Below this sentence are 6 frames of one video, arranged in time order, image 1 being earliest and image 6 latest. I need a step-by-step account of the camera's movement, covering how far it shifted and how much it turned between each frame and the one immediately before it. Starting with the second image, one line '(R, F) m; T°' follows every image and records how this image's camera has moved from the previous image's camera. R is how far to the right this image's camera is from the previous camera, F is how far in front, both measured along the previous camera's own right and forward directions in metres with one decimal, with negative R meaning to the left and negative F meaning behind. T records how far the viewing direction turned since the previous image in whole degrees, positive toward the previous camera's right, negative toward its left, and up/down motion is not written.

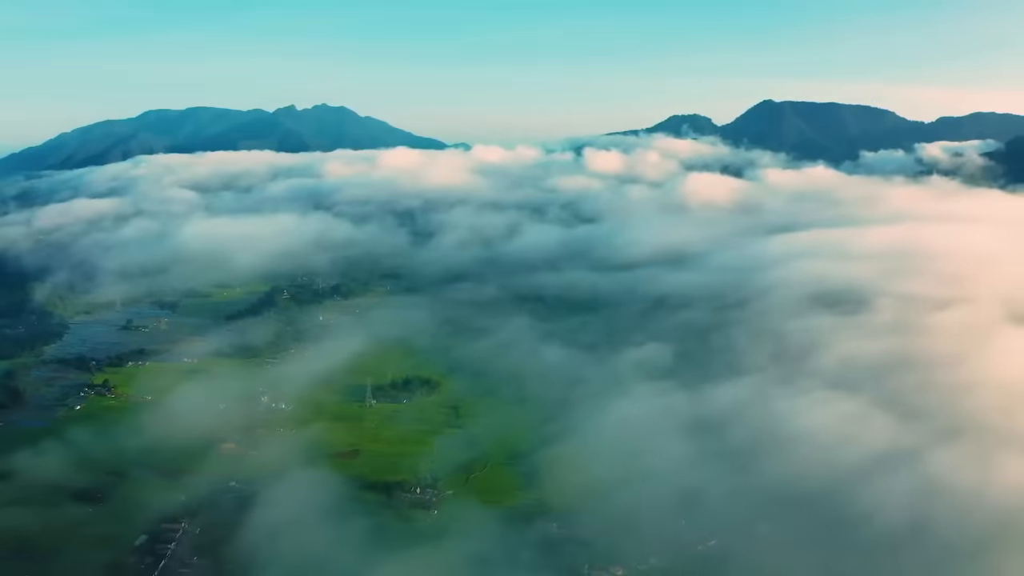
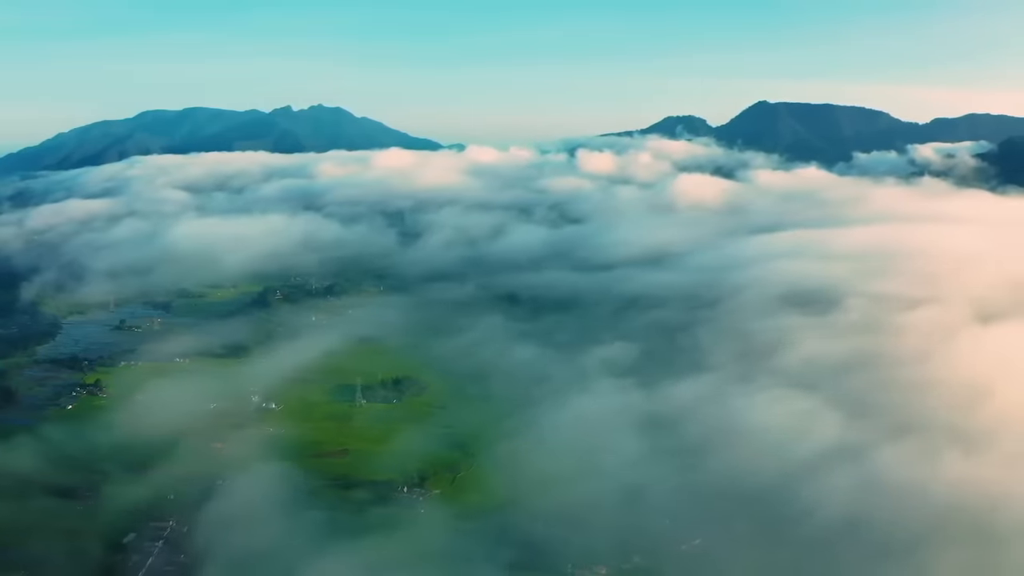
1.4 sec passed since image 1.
(+2.0, -1.0) m; 0°
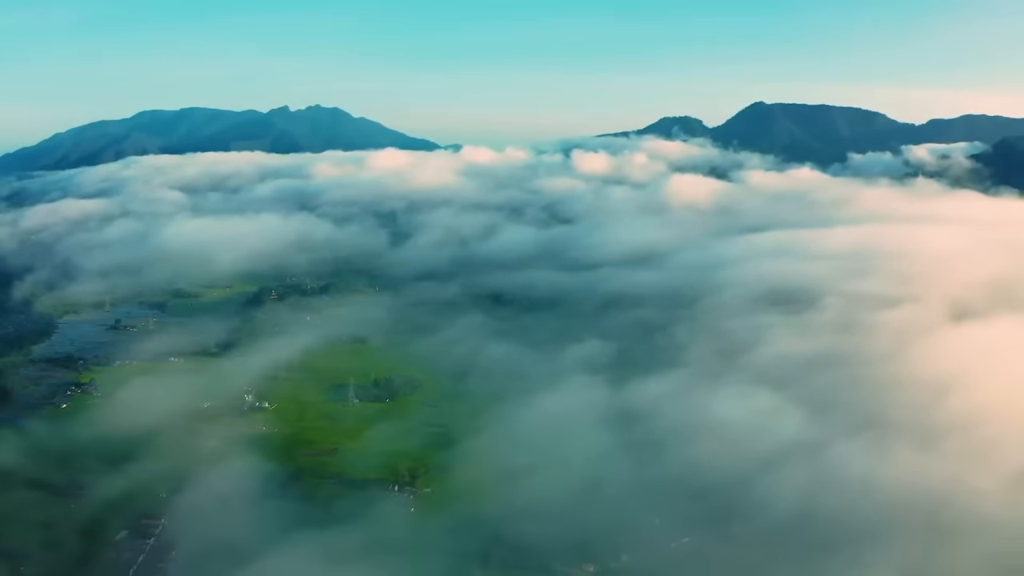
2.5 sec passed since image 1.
(+1.5, -0.9) m; 0°
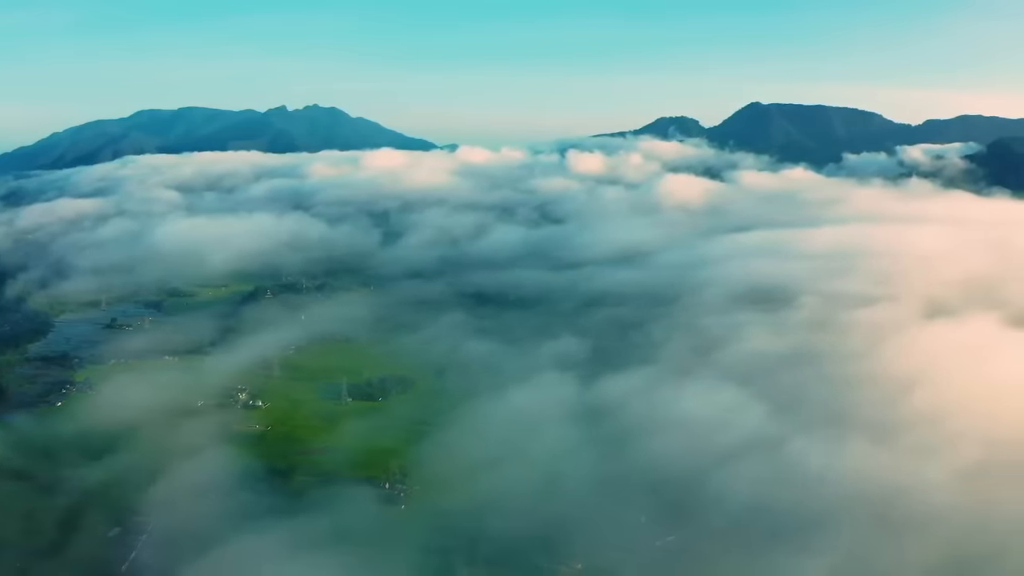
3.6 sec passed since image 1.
(+1.6, -1.1) m; 0°
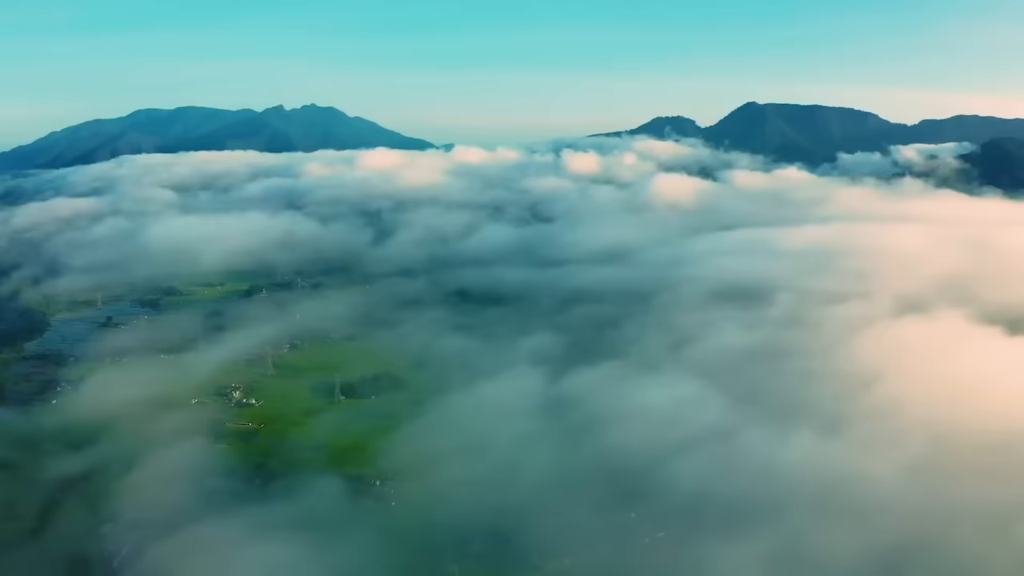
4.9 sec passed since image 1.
(+1.7, -1.3) m; 0°
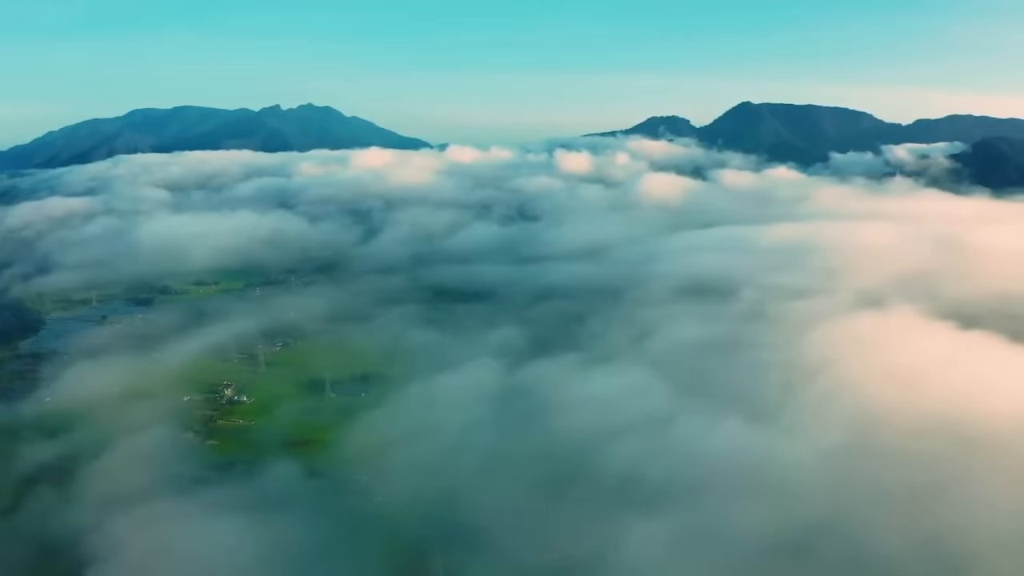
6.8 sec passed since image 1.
(+2.5, -2.0) m; 0°
